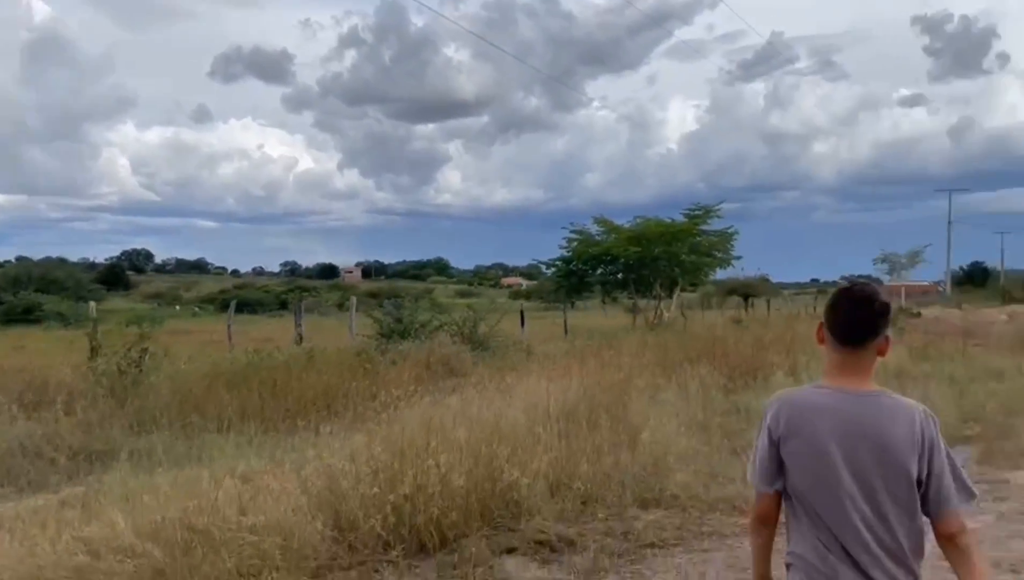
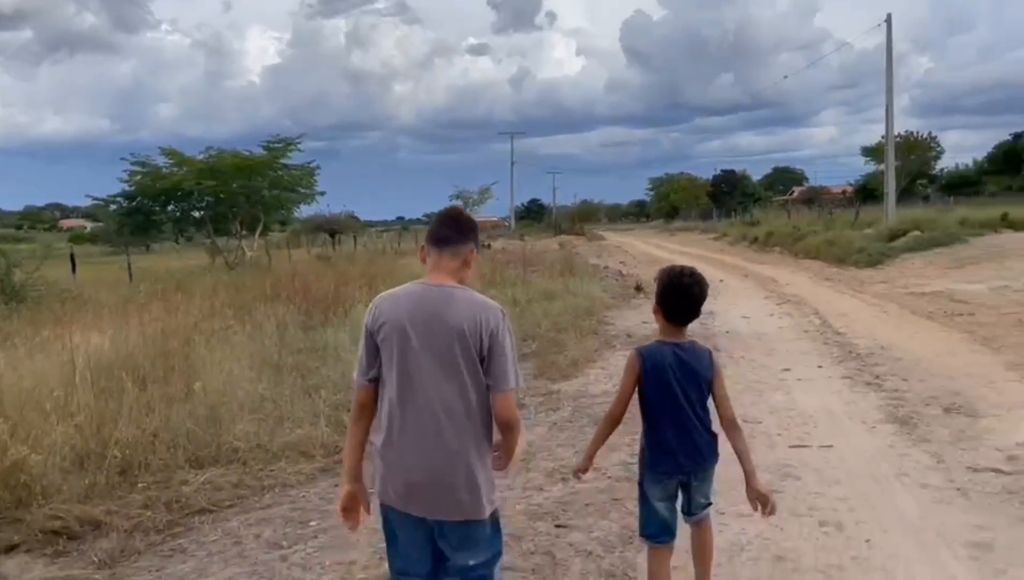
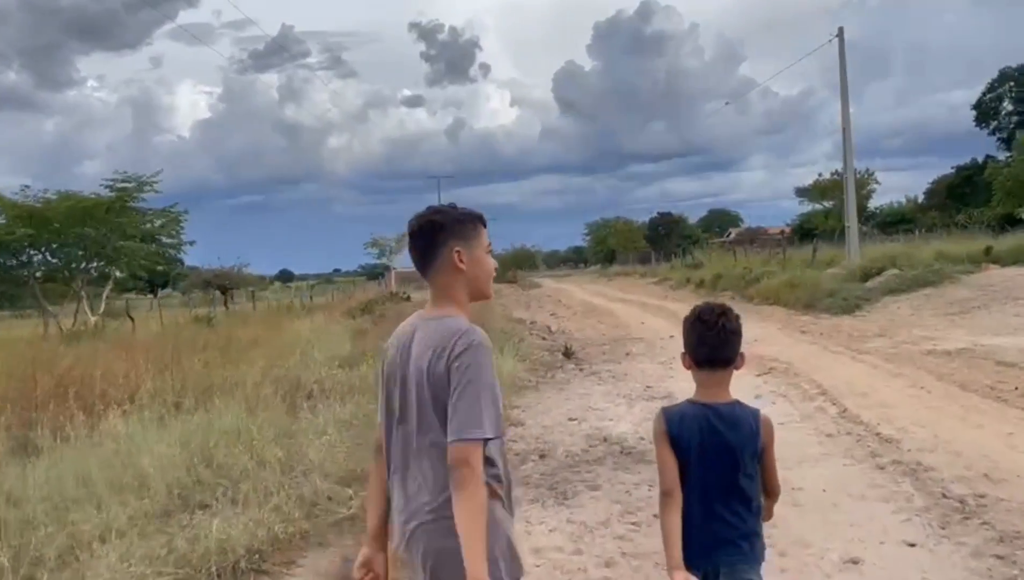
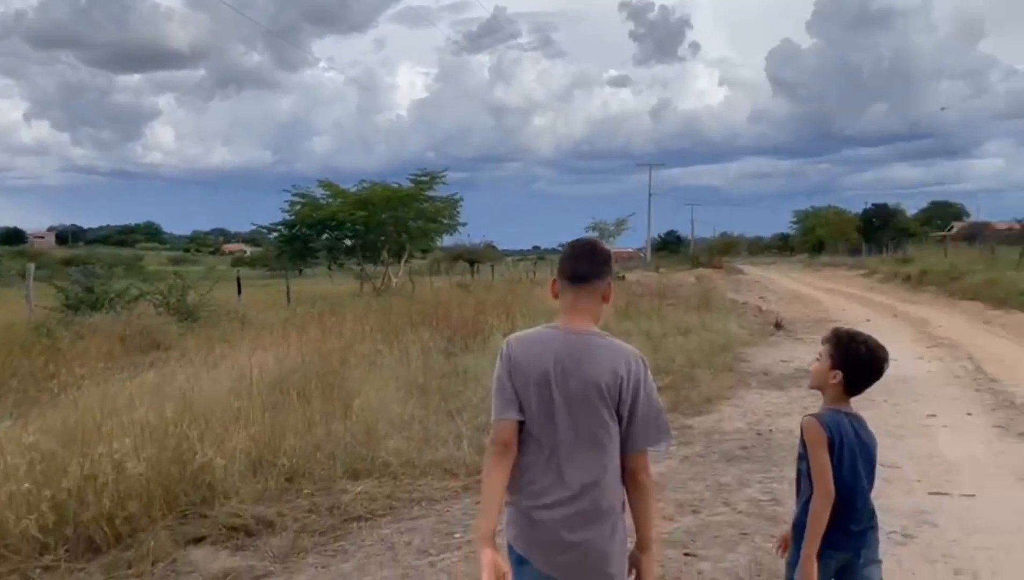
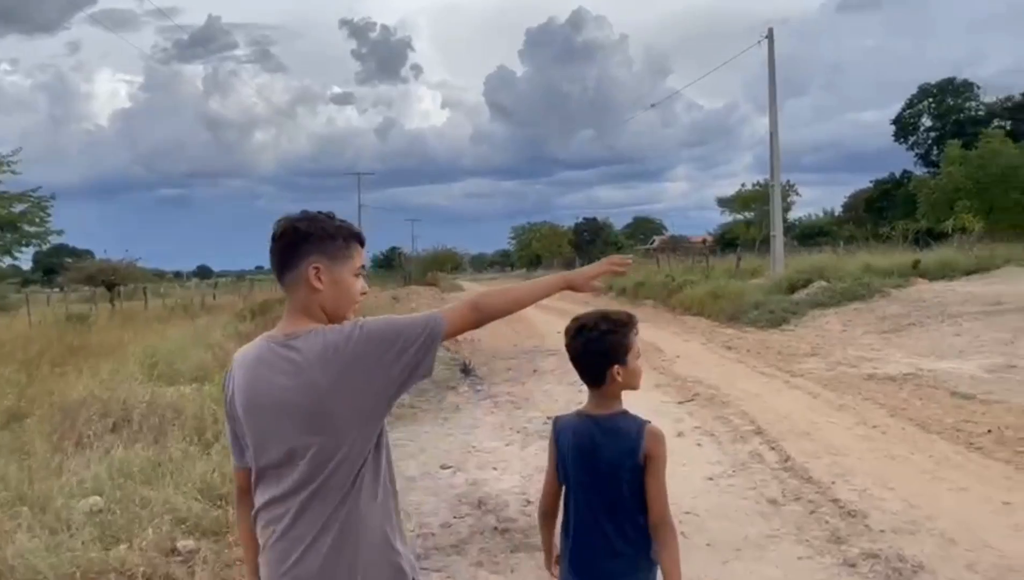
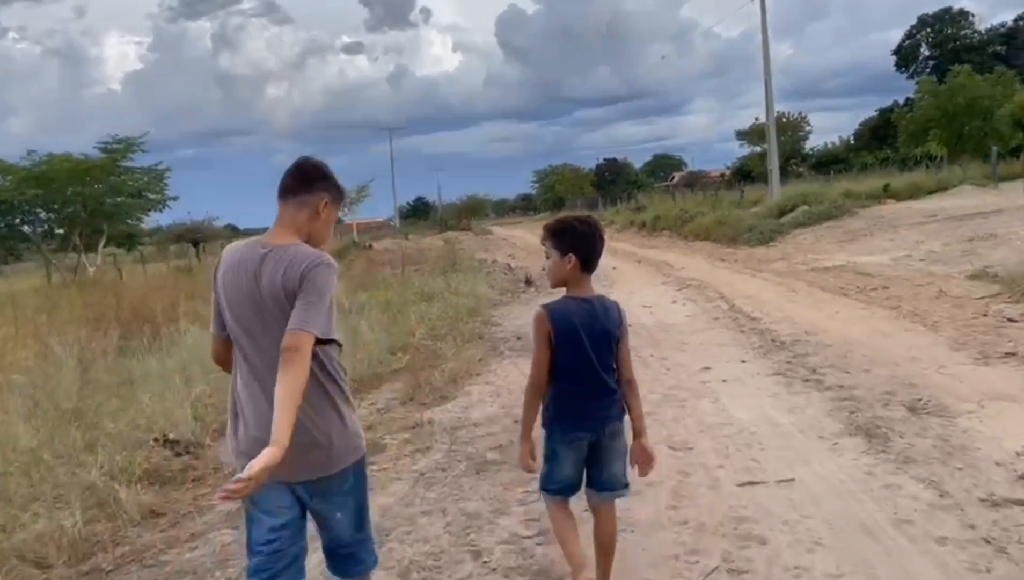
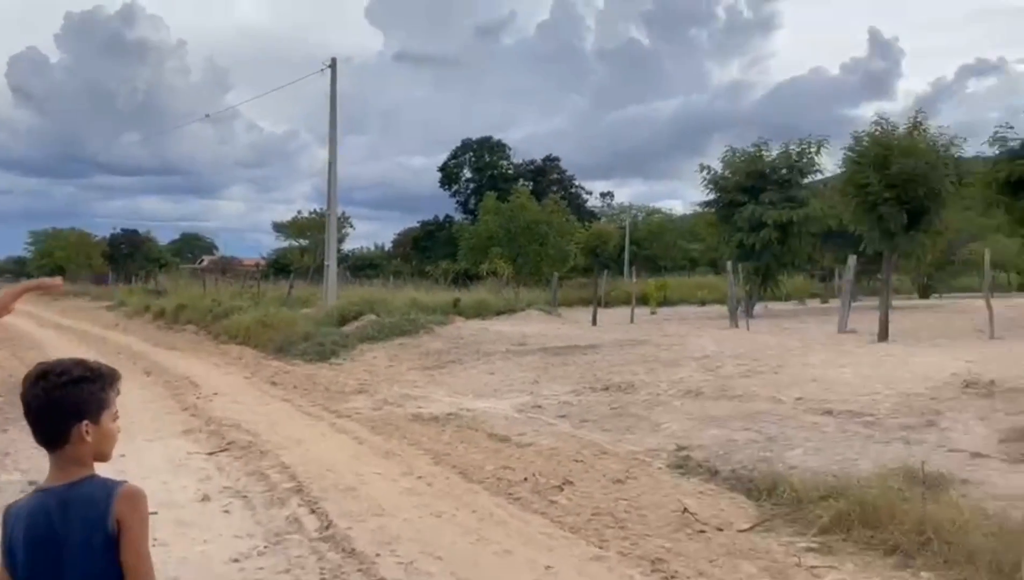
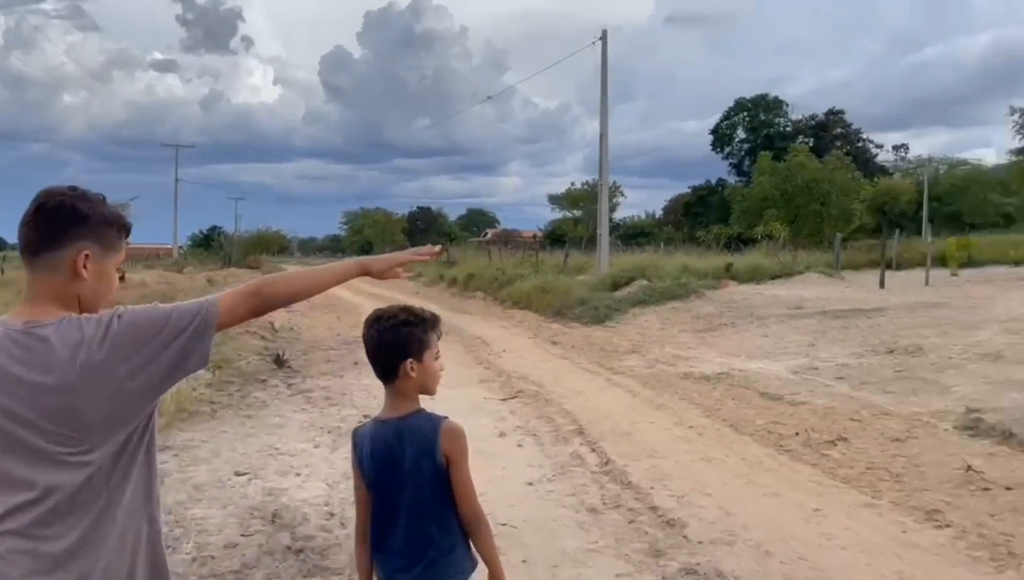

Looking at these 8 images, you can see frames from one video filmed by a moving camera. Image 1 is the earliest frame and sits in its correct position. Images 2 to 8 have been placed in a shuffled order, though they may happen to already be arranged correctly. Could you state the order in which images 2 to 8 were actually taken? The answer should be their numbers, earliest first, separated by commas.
4, 2, 6, 3, 5, 8, 7
